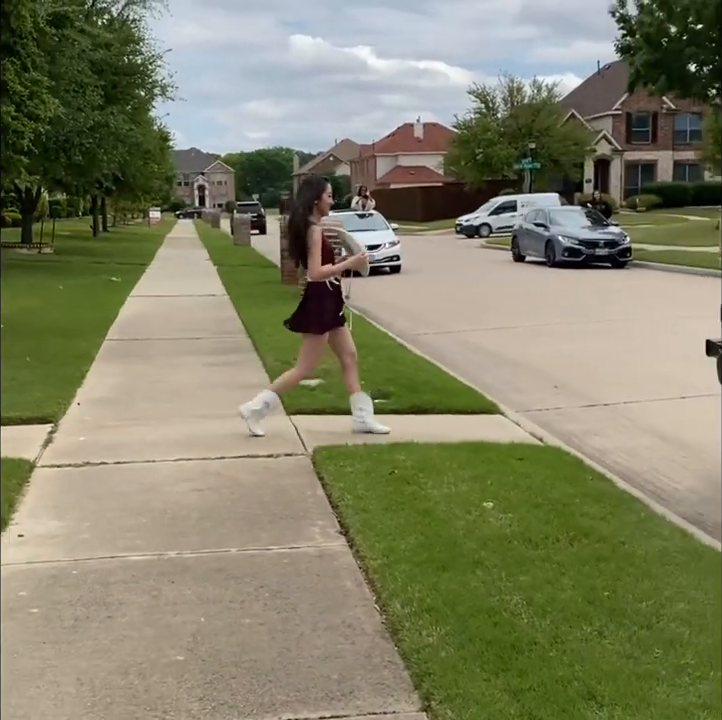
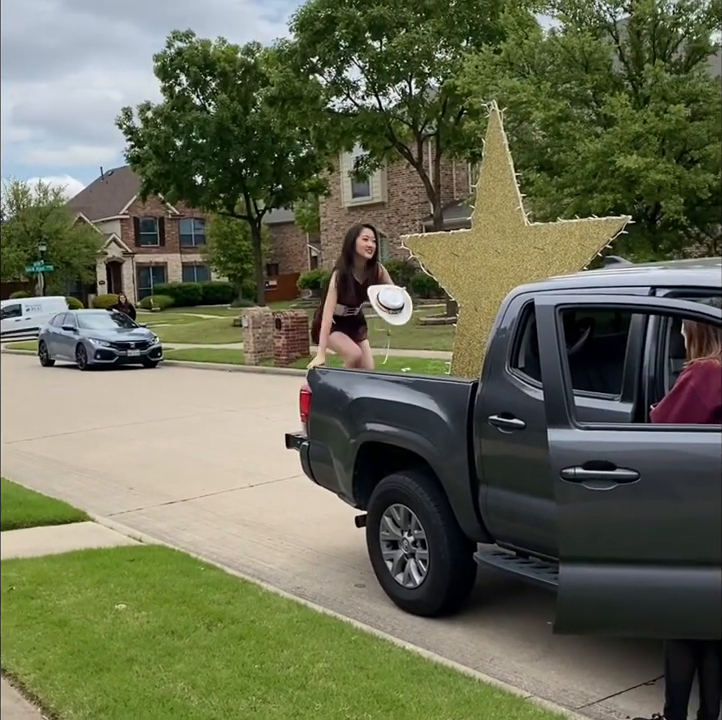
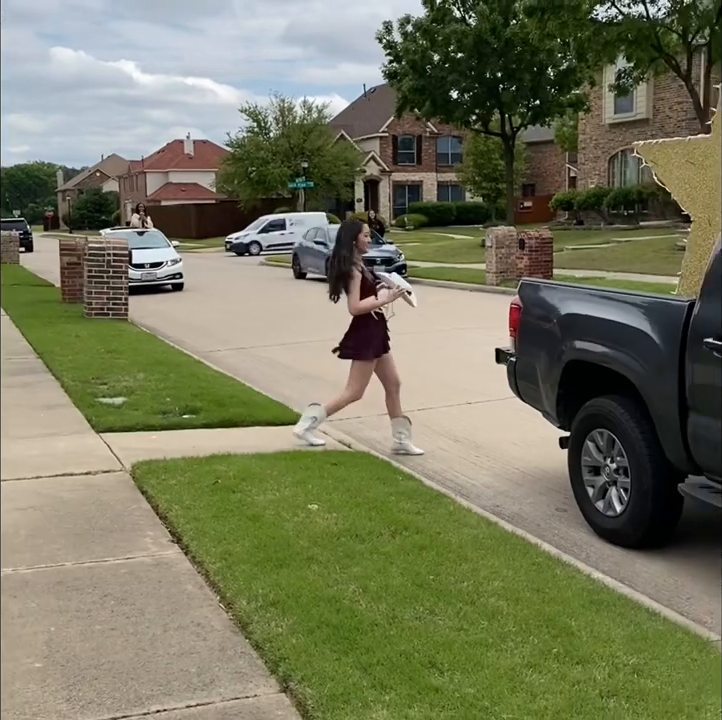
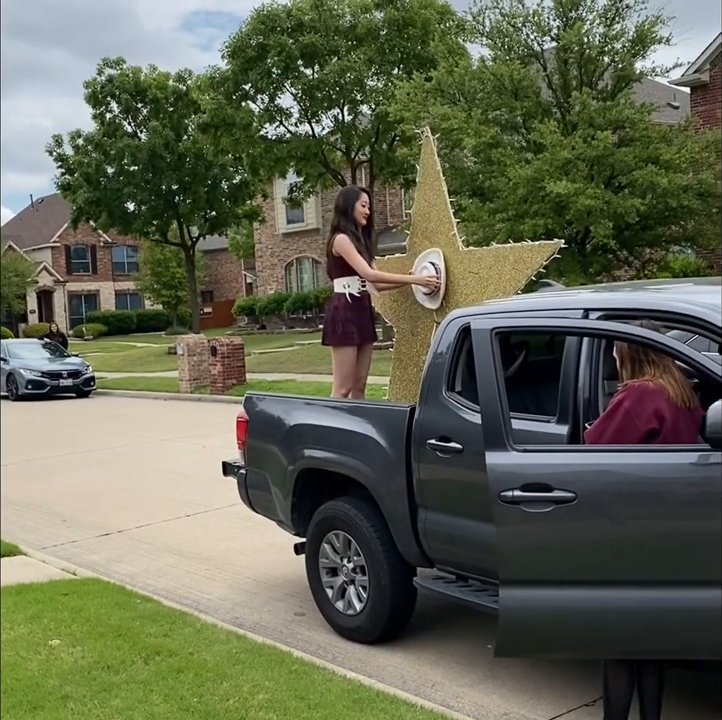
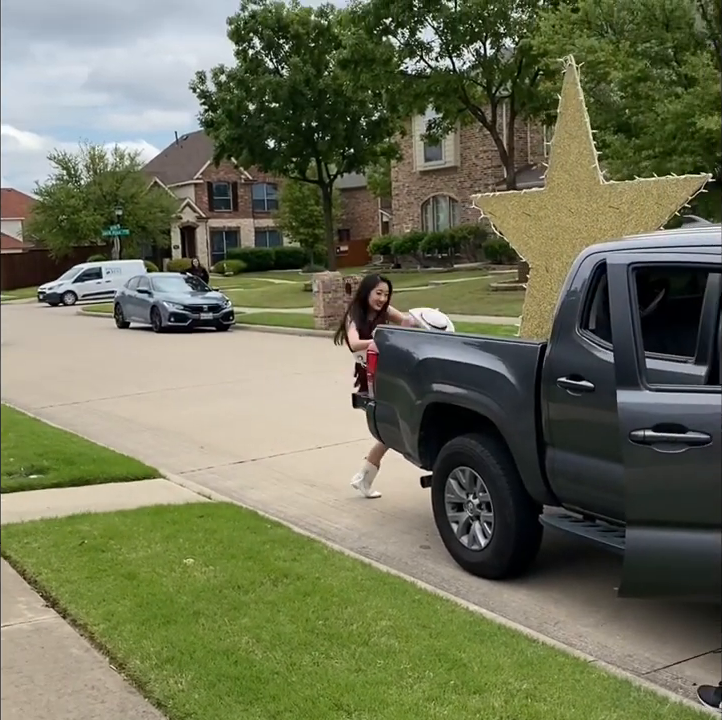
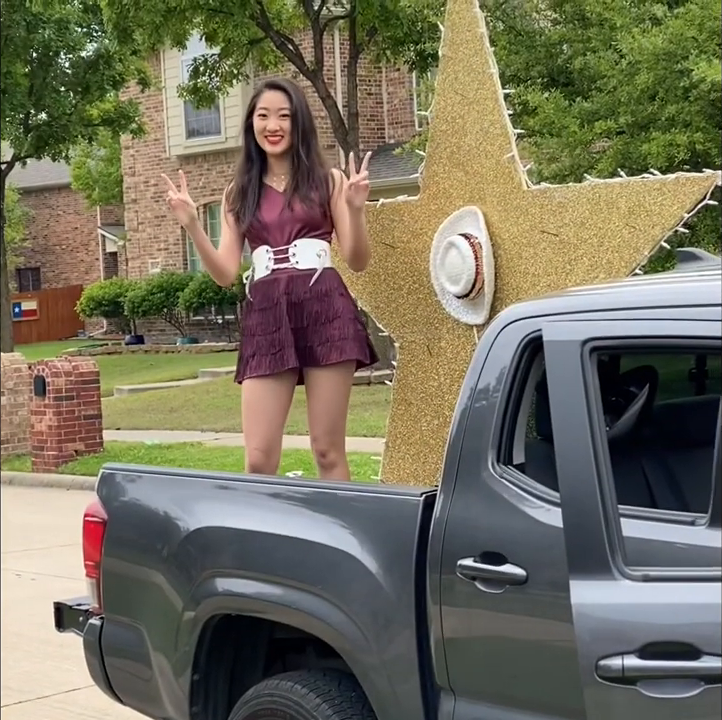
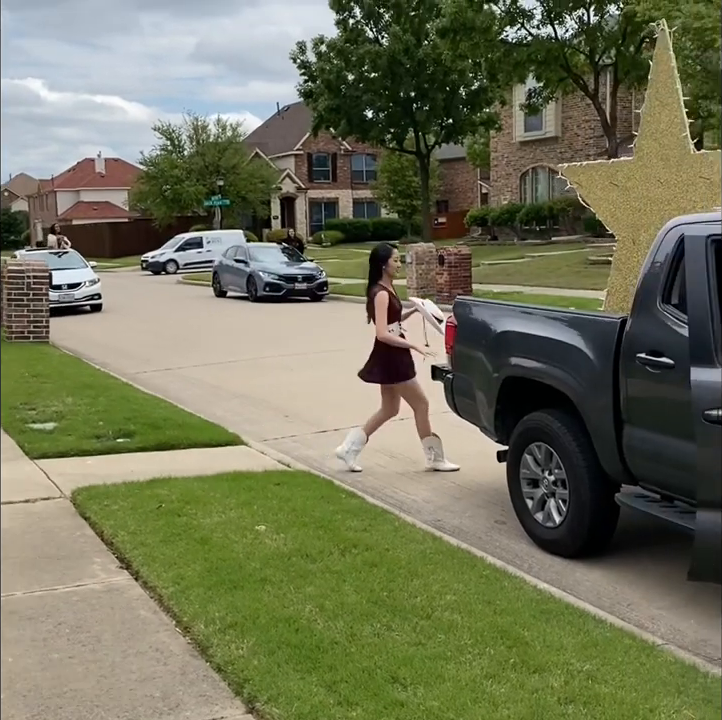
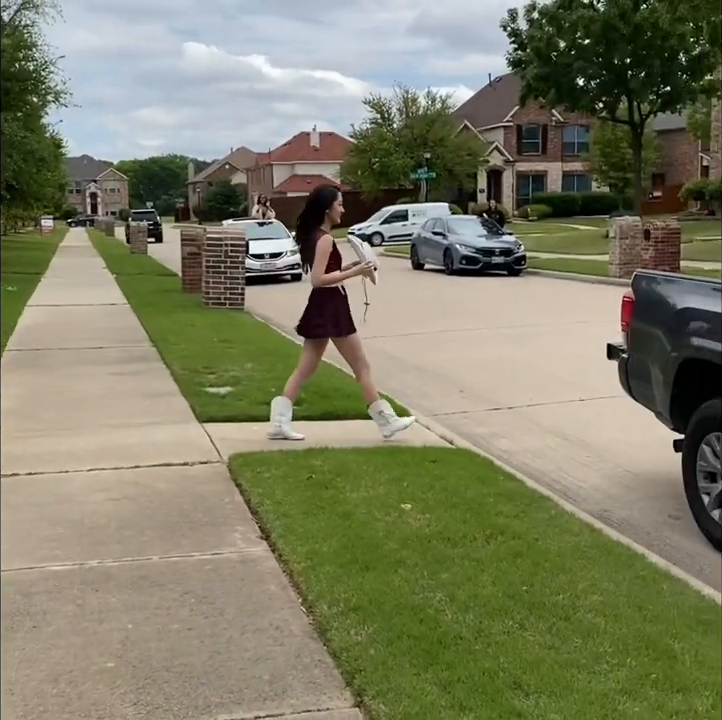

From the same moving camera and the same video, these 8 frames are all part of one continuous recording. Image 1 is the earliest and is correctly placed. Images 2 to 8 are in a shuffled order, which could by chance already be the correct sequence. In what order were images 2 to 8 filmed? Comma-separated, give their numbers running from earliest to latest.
8, 3, 7, 5, 2, 4, 6
